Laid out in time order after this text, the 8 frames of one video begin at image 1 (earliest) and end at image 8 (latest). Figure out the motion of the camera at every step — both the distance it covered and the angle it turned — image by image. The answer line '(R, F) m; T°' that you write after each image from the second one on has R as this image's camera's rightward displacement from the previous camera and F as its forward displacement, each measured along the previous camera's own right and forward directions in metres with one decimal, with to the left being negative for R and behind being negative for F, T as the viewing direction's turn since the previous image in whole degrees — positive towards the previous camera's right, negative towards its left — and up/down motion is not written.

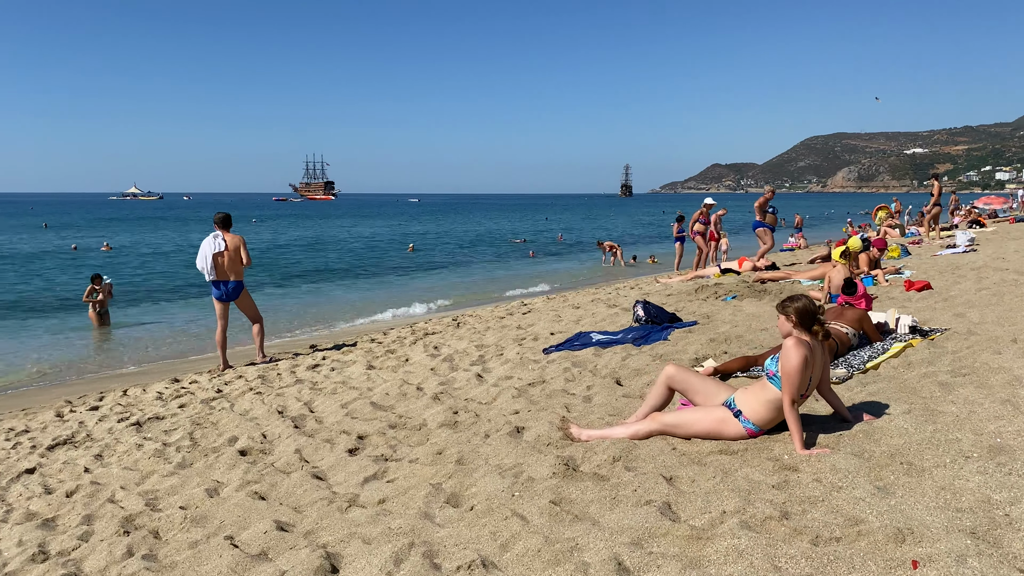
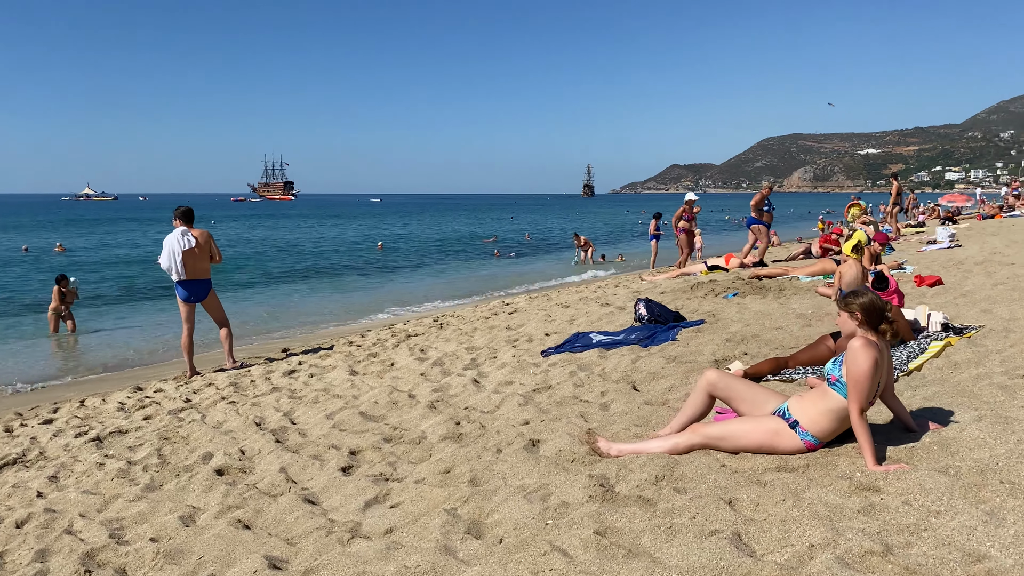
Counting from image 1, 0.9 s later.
(-0.3, +0.5) m; +3°
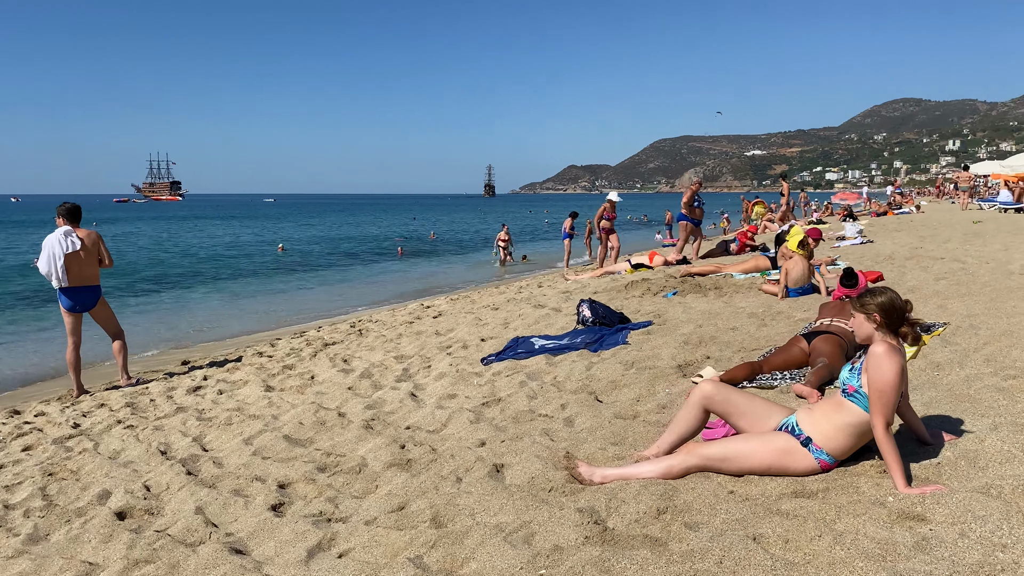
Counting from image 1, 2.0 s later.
(-0.3, +0.6) m; +7°
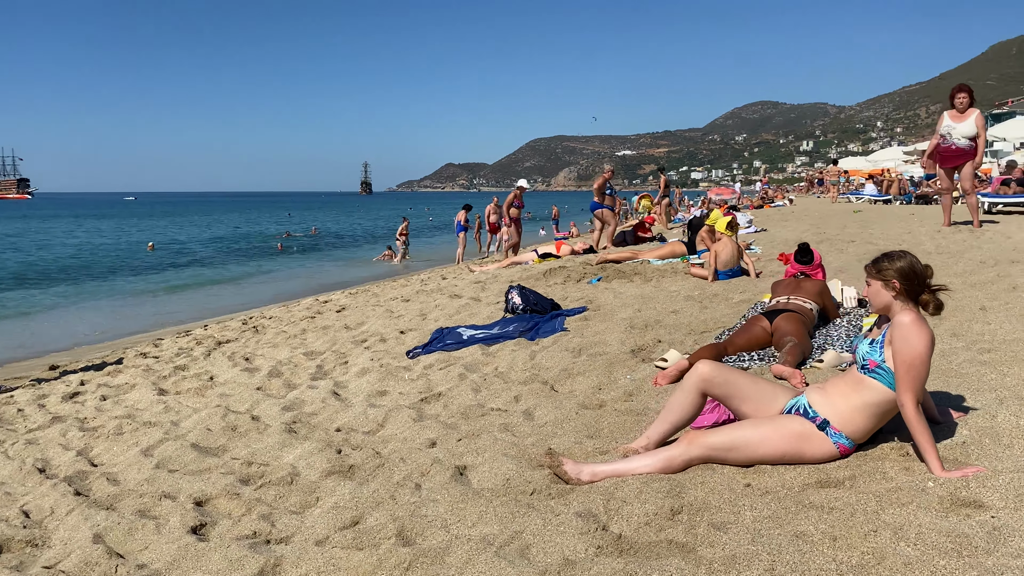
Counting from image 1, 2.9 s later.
(-0.3, +0.5) m; +8°
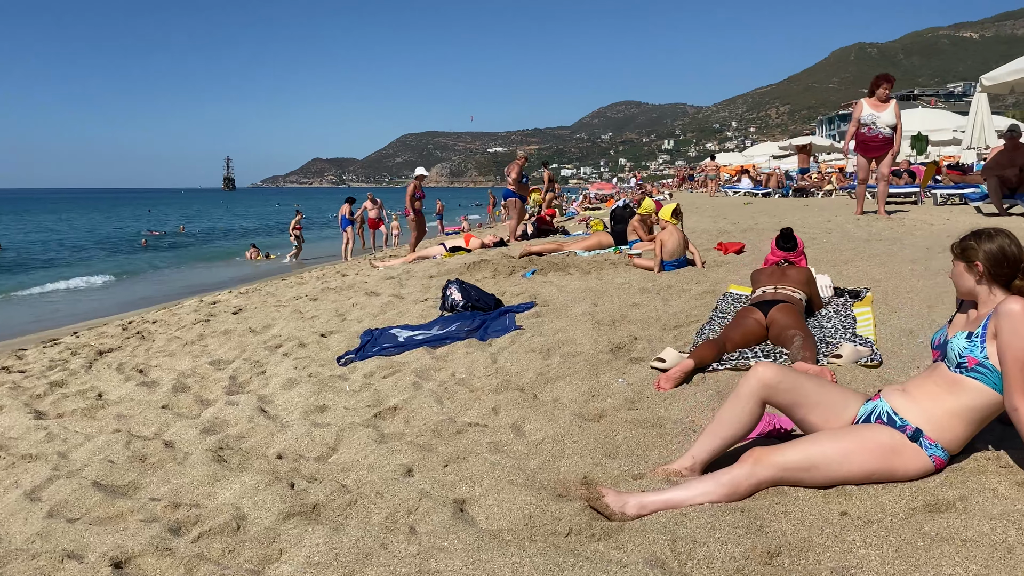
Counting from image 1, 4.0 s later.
(-0.4, +0.6) m; +8°
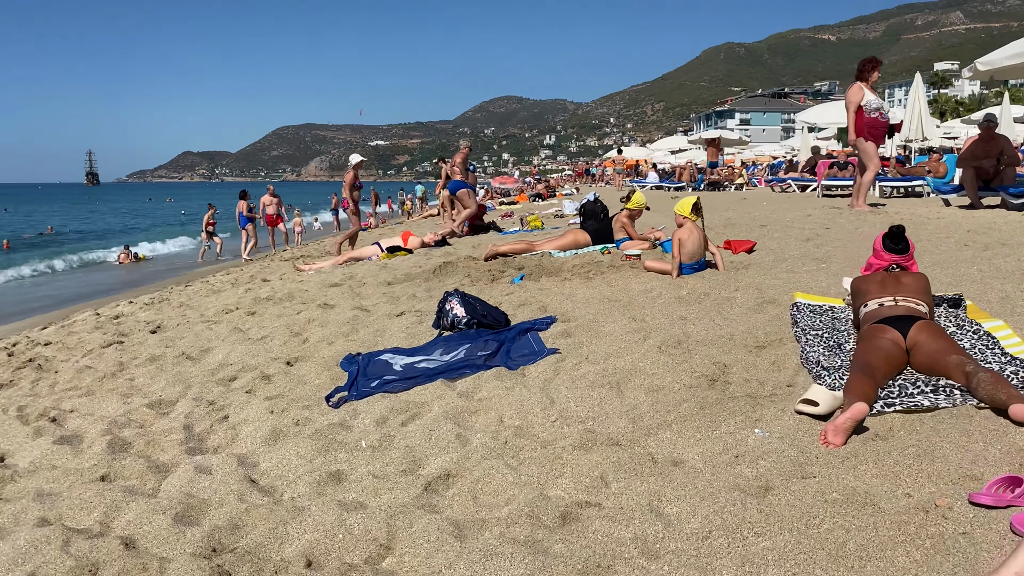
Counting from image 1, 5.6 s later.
(-0.7, +1.0) m; +8°
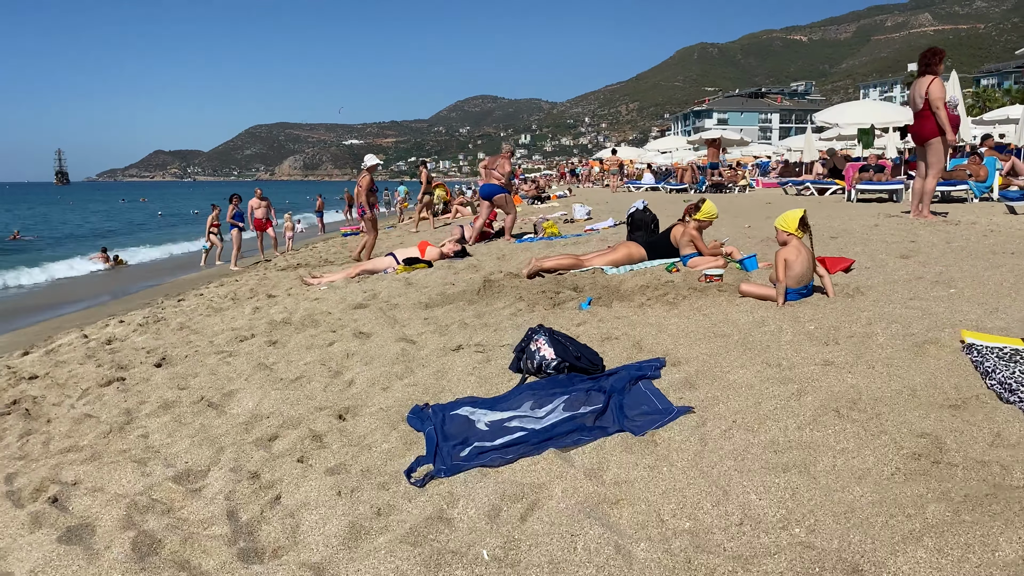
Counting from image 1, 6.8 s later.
(-0.6, +0.8) m; +2°
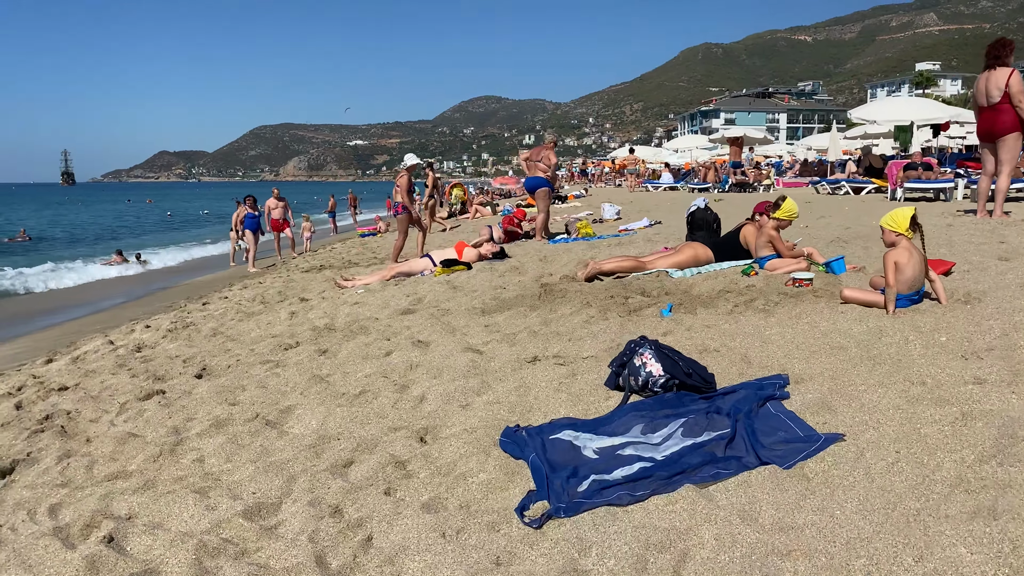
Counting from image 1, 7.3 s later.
(-0.4, +0.4) m; 0°
